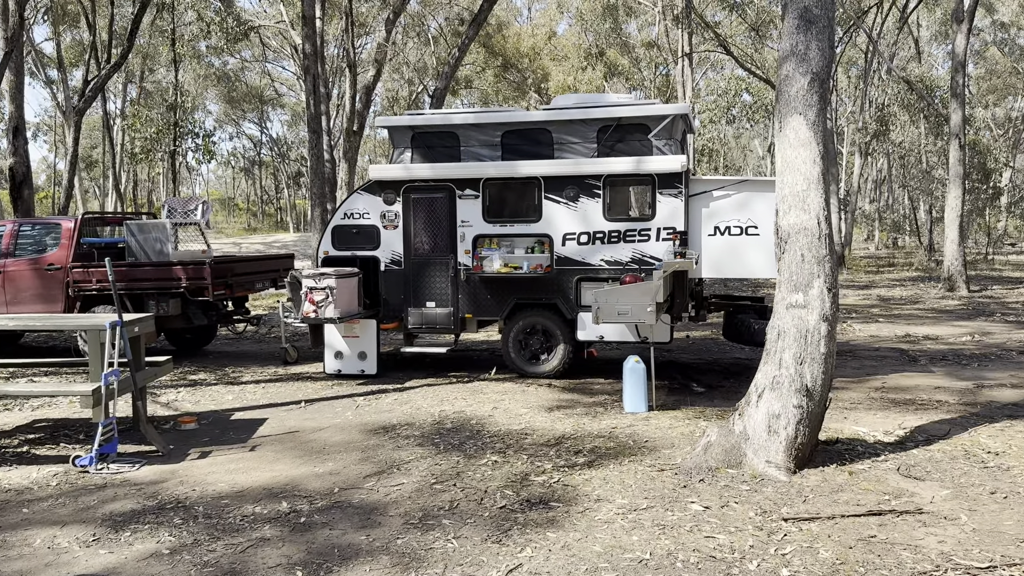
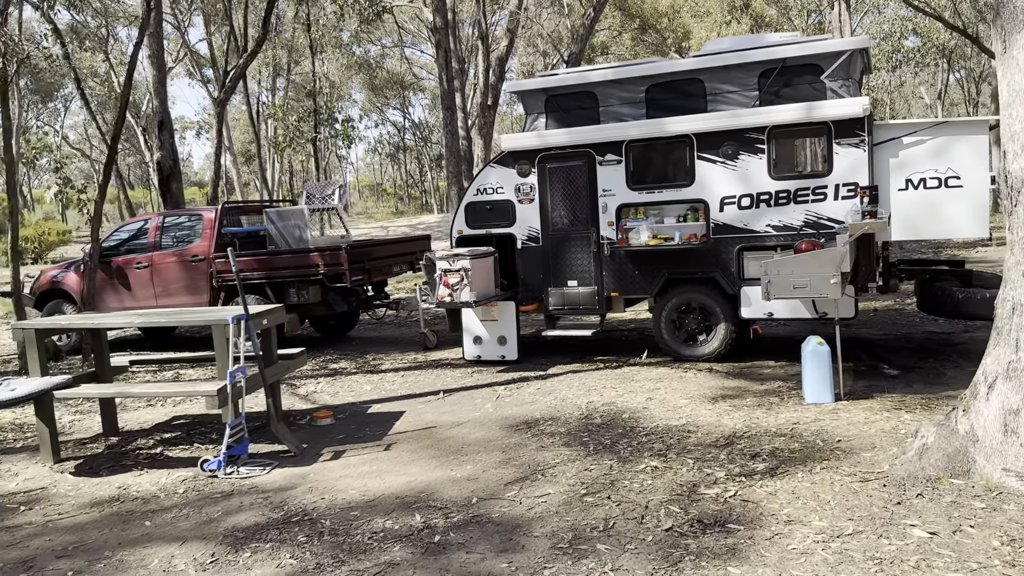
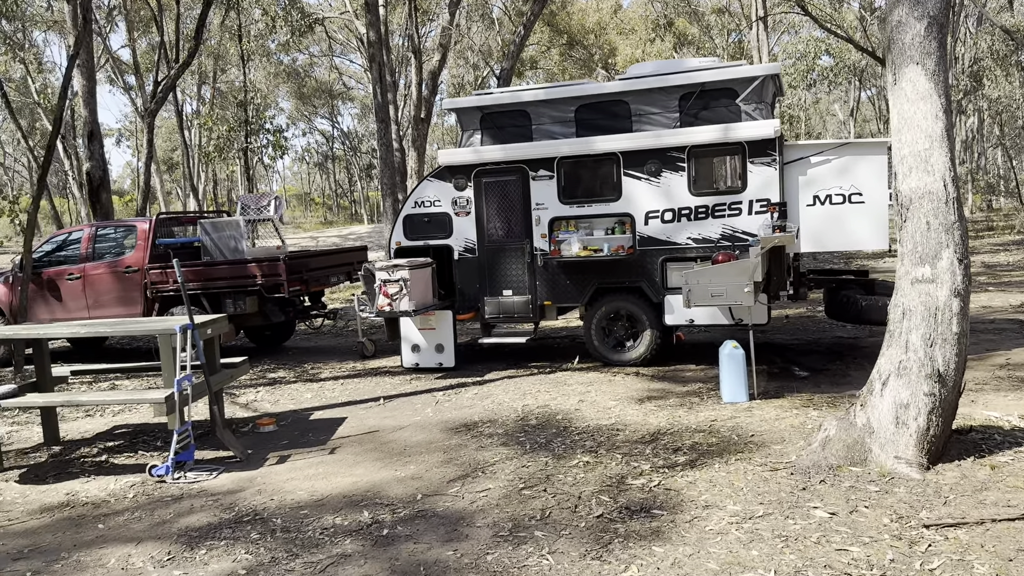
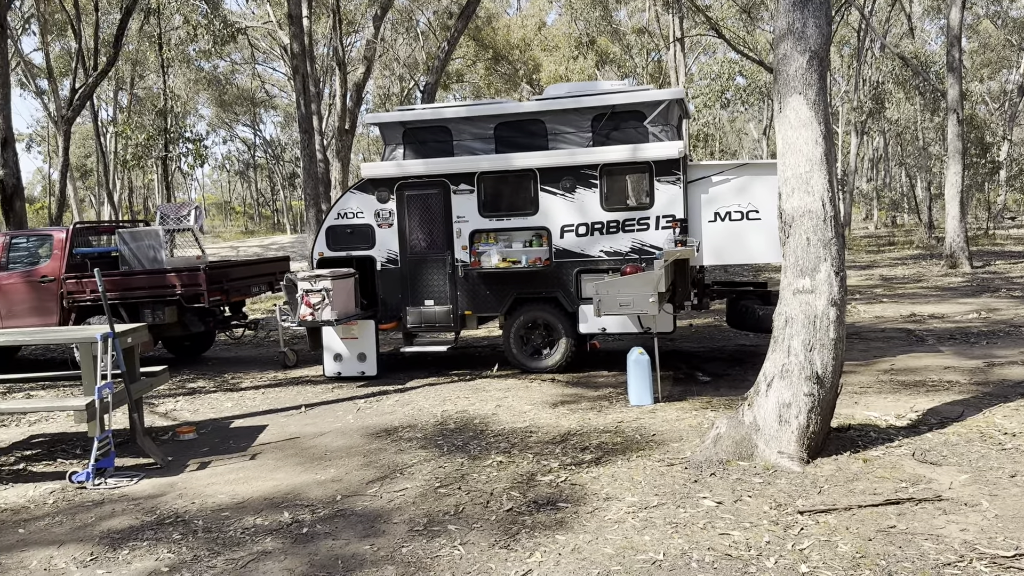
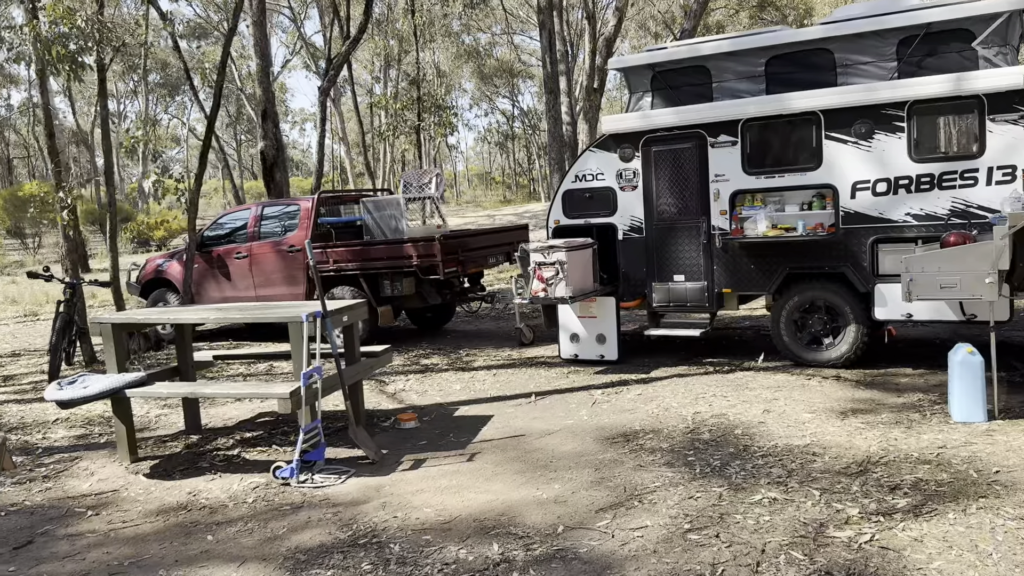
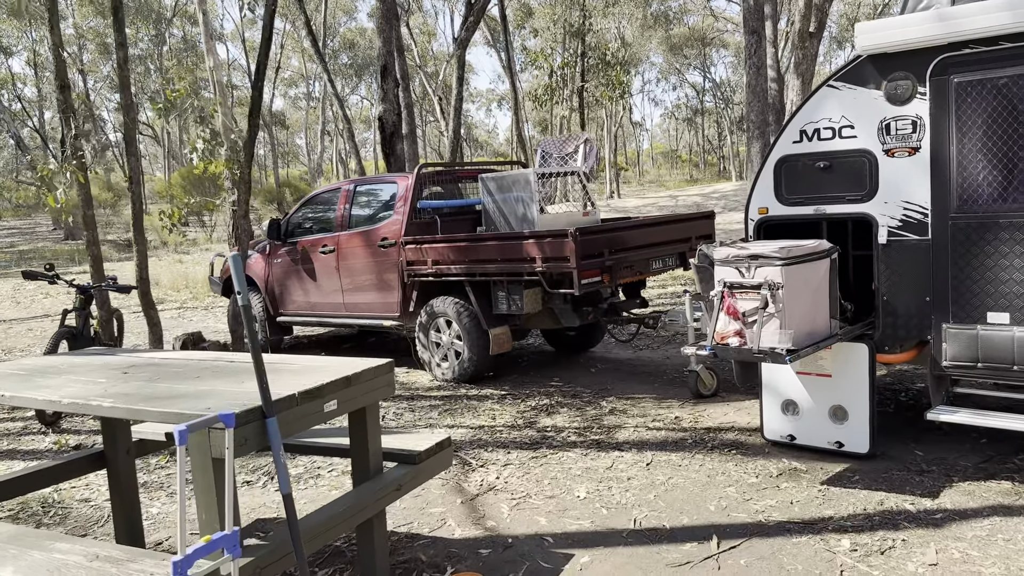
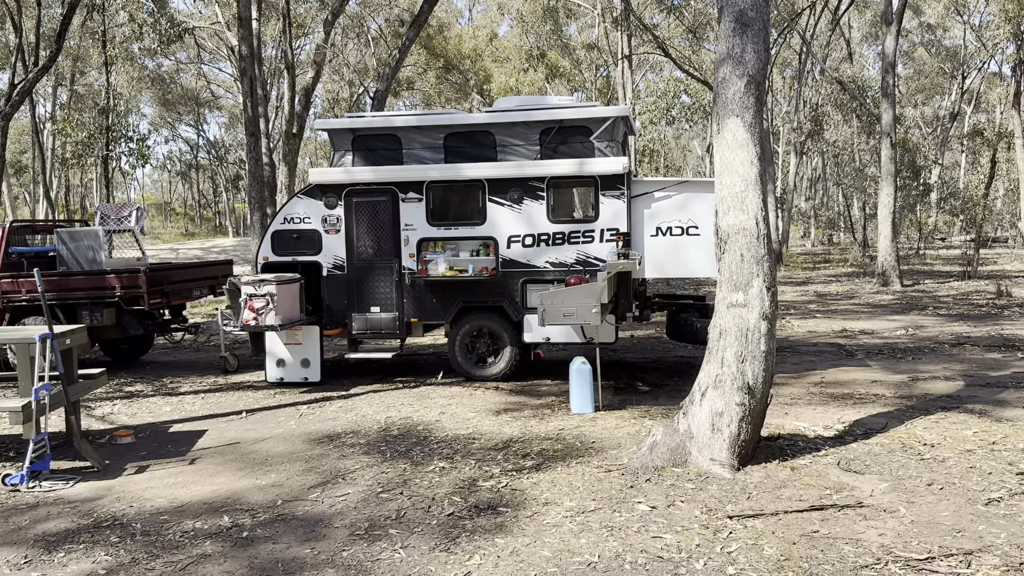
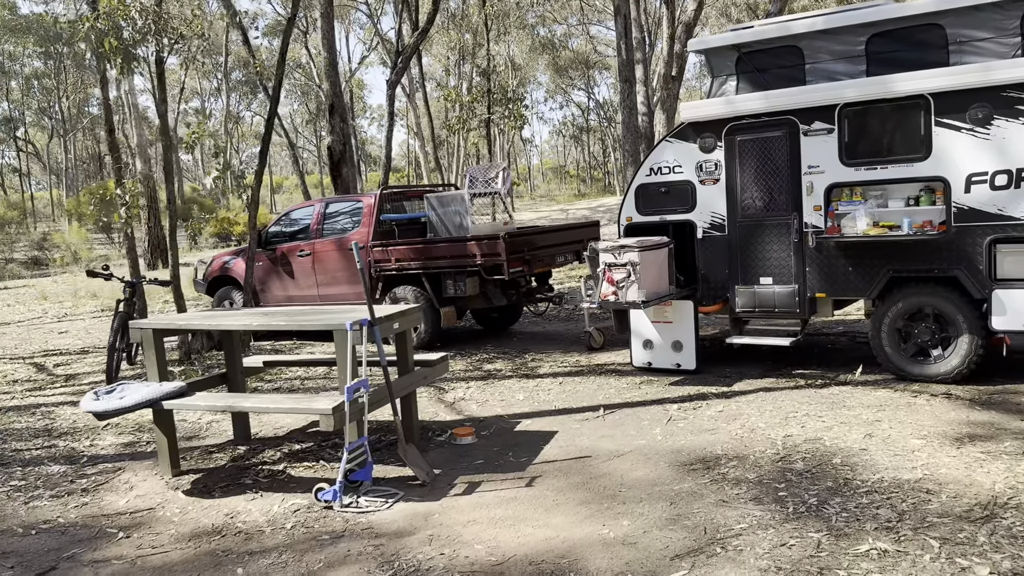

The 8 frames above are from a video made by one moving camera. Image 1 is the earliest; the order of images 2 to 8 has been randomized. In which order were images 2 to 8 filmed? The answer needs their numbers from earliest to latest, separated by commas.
7, 4, 3, 2, 5, 8, 6
